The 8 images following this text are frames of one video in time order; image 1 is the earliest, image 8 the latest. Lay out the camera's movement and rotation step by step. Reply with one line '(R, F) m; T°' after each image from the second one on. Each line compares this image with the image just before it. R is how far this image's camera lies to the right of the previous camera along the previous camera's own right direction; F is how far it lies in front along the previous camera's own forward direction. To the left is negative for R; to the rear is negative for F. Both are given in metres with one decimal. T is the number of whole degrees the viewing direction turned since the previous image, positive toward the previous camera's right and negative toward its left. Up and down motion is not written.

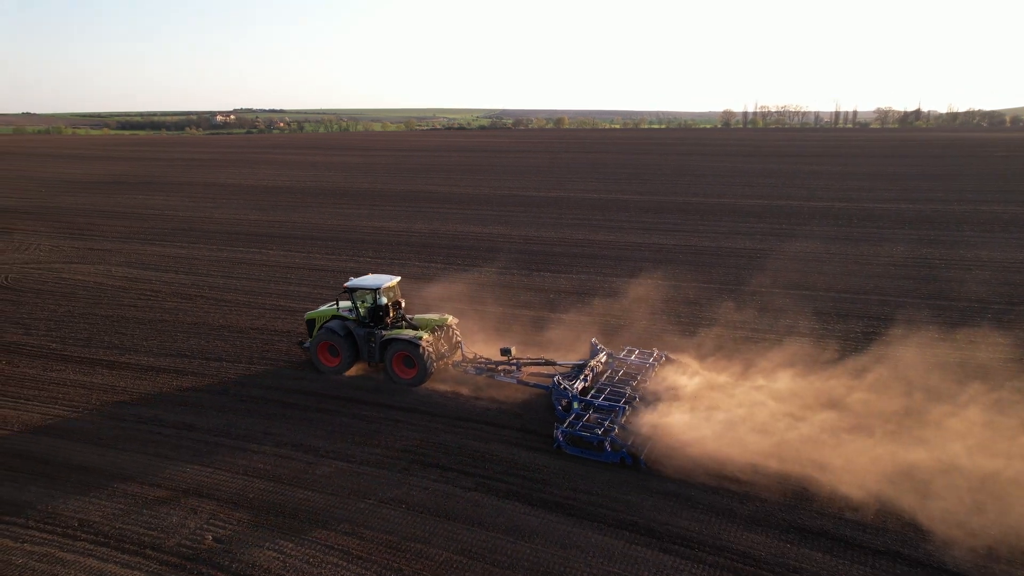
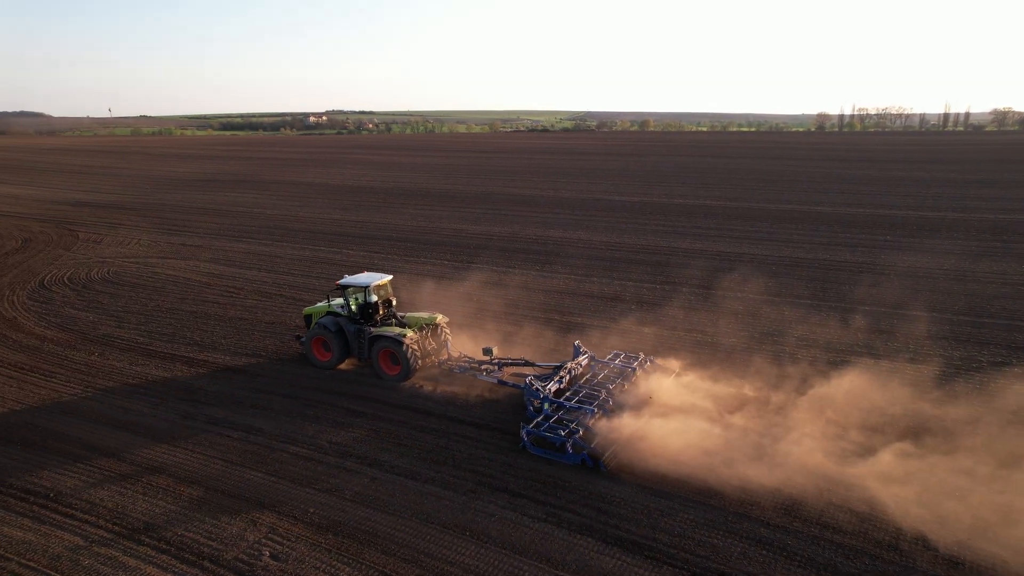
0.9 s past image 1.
(0.0, +0.6) m; -7°
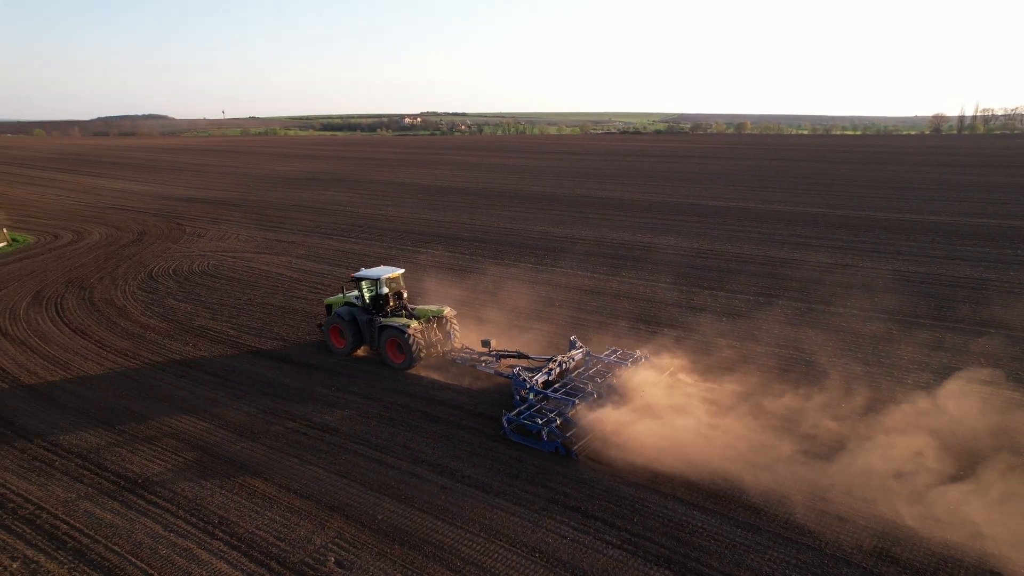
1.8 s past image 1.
(+0.1, +0.4) m; -7°
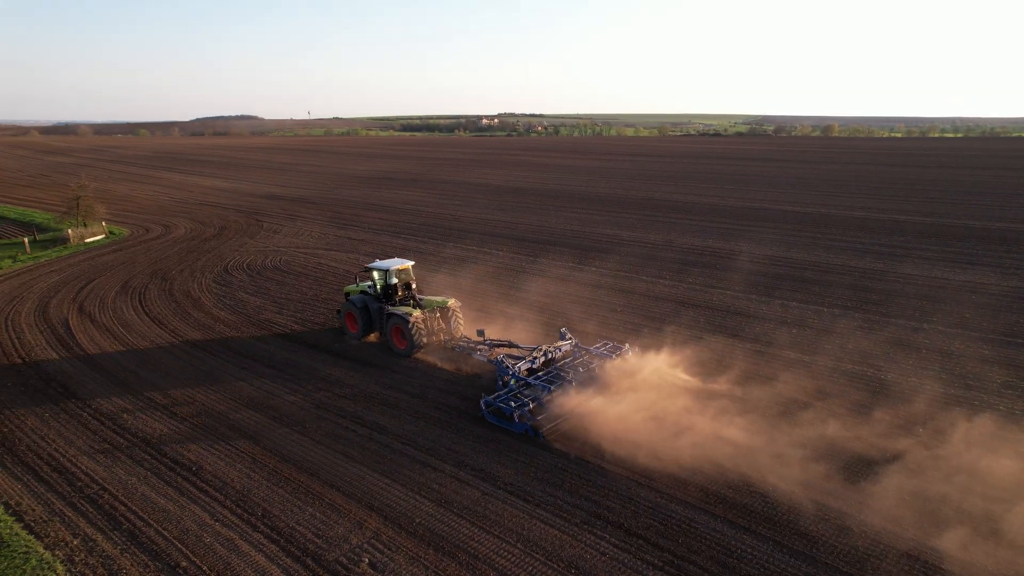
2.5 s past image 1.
(+0.3, +0.2) m; -6°
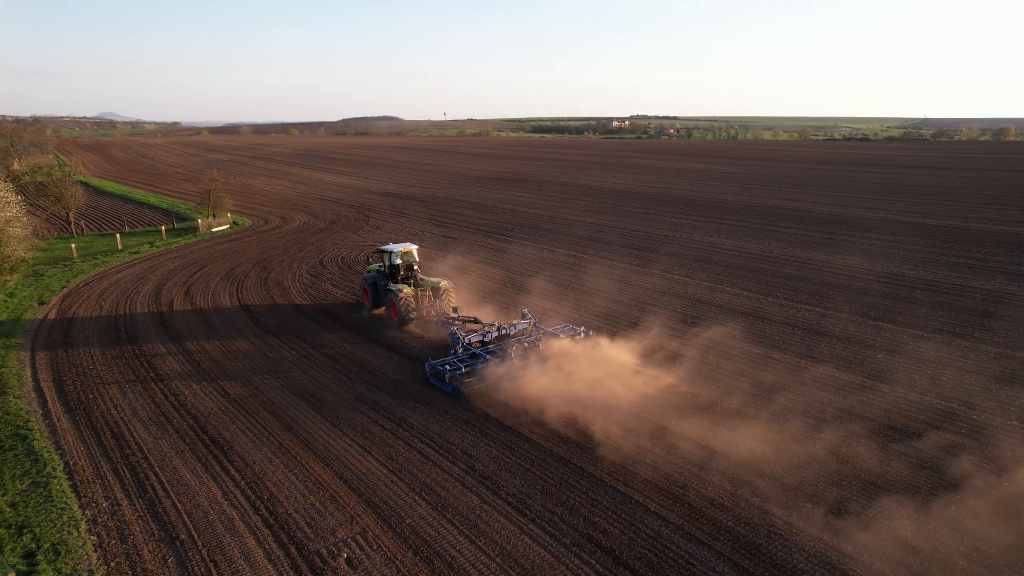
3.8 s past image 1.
(+1.3, +0.4) m; -11°
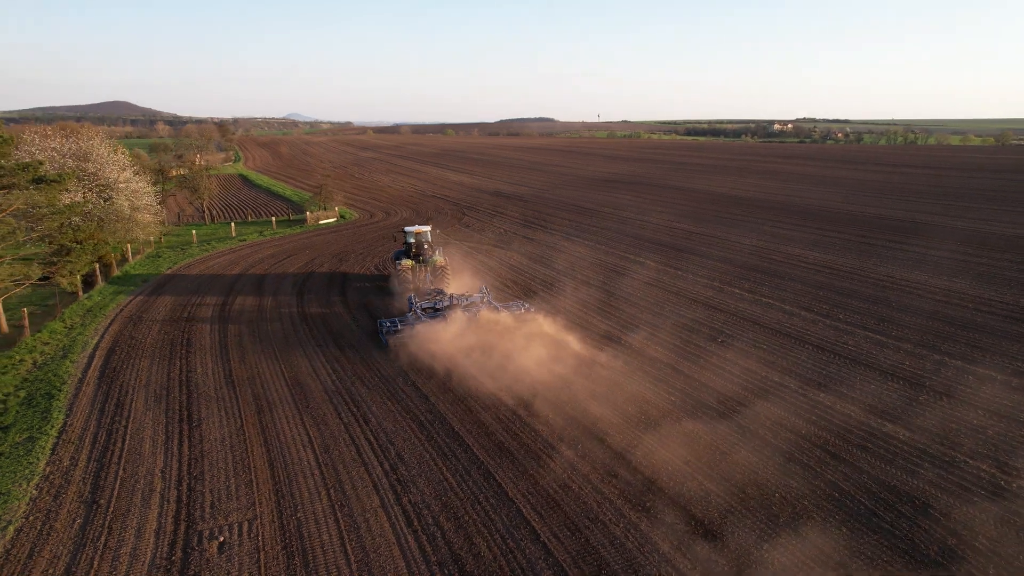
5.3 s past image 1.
(+2.6, +0.7) m; -13°
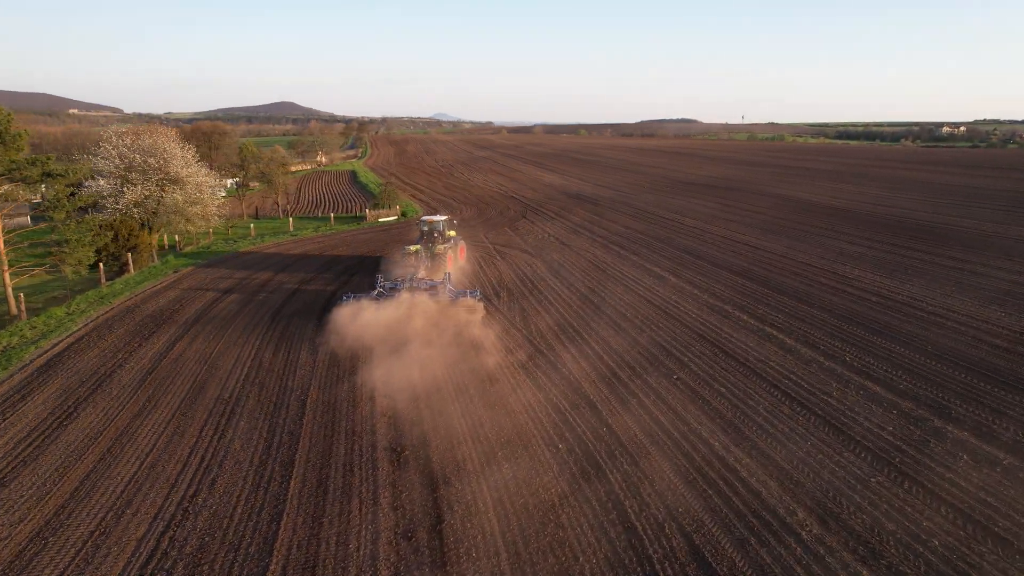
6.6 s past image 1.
(+3.4, +1.6) m; -12°
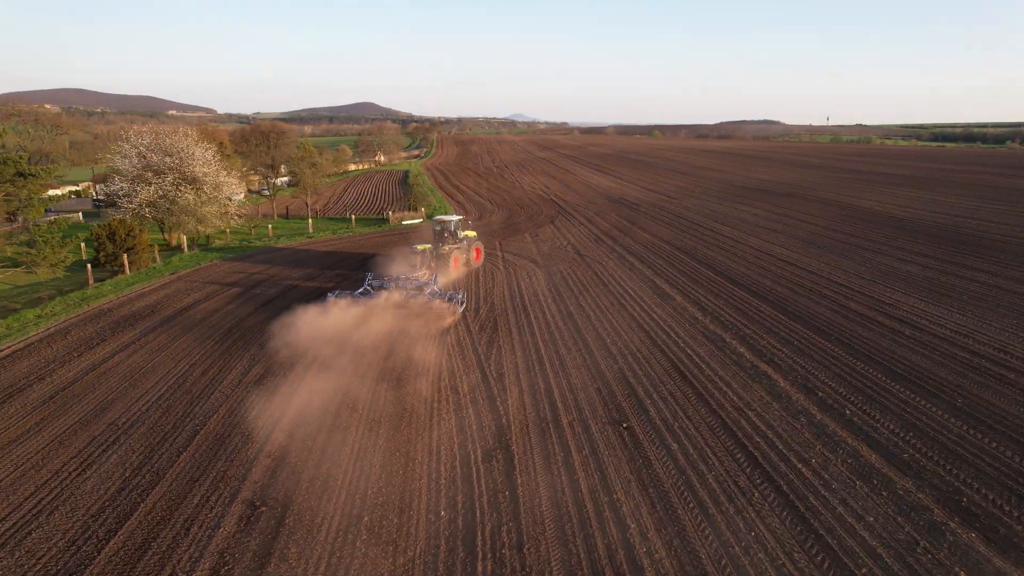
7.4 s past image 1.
(+2.0, +1.6) m; -6°
